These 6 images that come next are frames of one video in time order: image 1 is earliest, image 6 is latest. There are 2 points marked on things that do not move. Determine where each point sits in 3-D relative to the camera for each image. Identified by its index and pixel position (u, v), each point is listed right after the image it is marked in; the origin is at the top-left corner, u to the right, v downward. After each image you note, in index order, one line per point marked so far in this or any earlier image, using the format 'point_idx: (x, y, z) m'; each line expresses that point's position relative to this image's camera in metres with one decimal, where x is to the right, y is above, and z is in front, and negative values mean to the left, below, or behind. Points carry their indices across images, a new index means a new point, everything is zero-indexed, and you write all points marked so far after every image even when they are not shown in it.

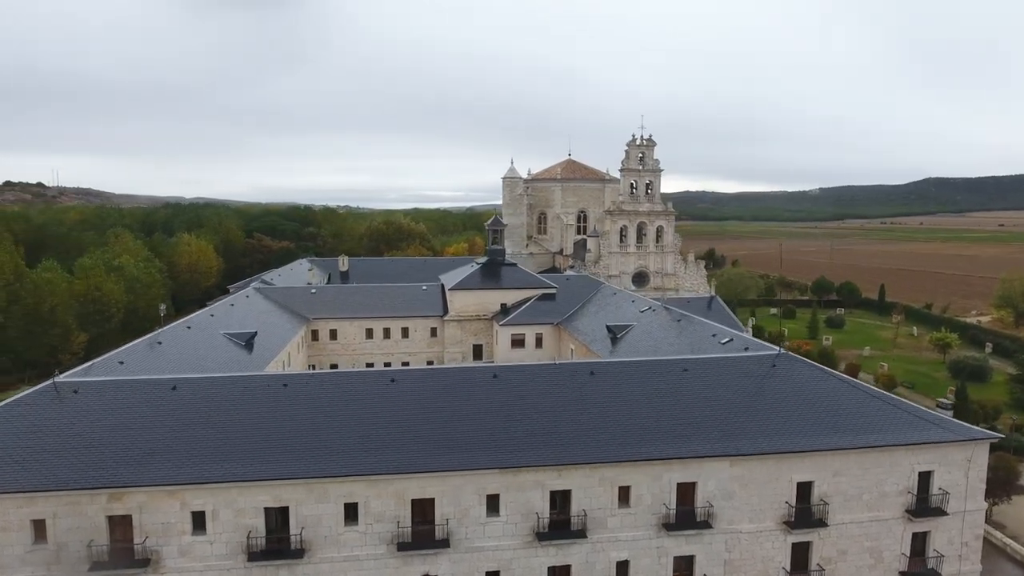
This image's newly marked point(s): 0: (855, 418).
0: (+9.1, -3.5, +18.1) m
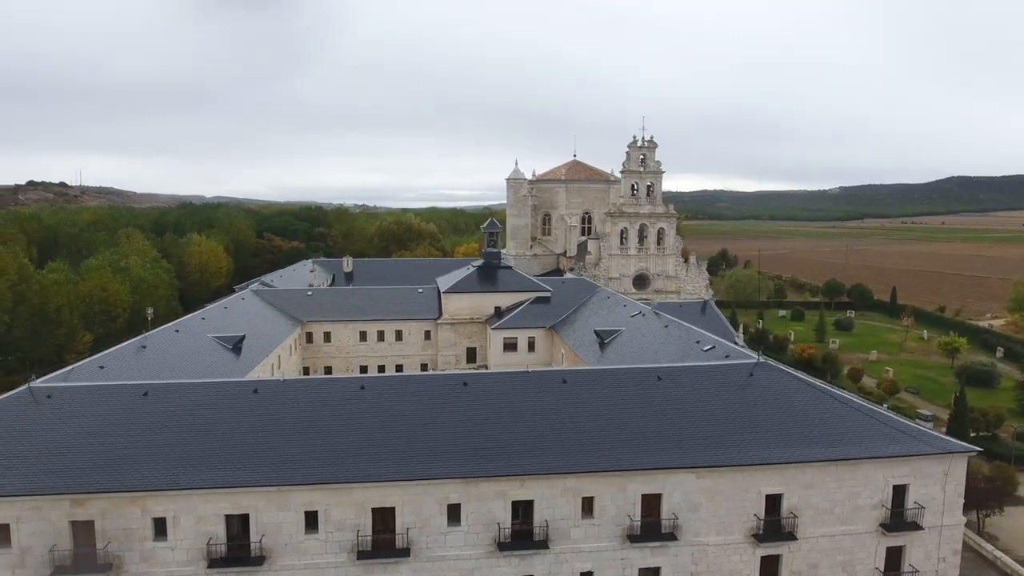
0: (+8.2, -3.7, +17.8) m
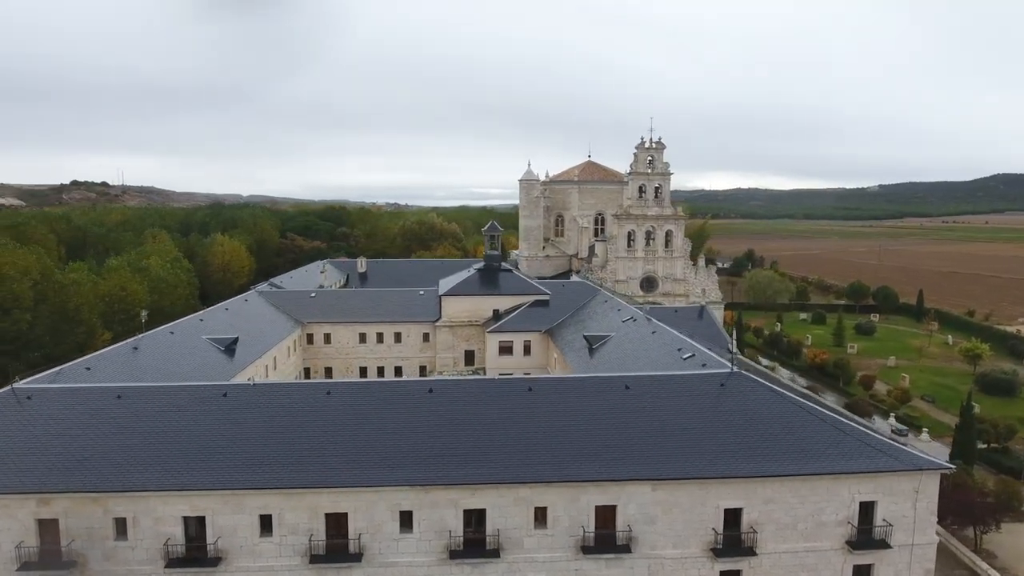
0: (+7.2, -4.0, +17.5) m
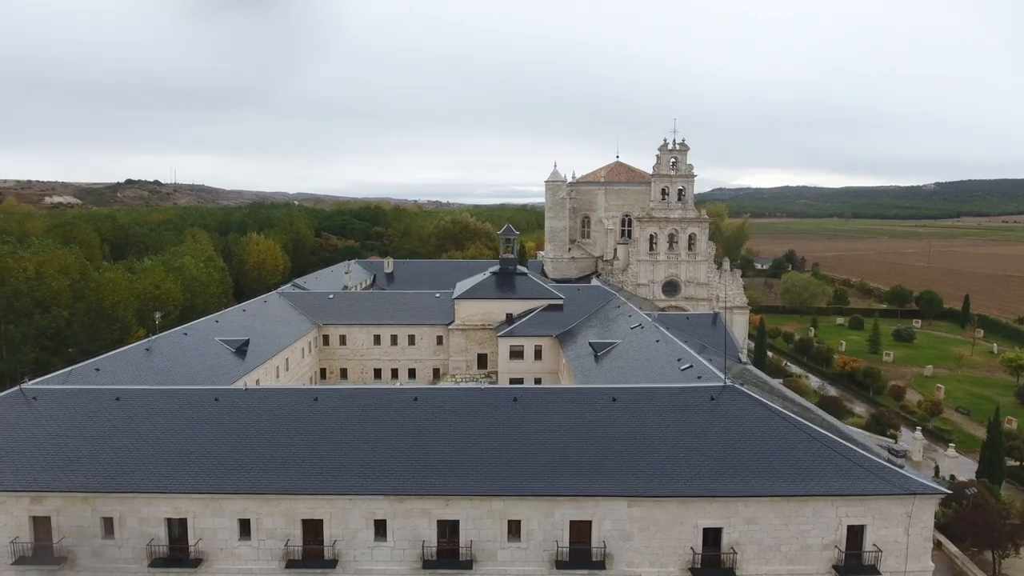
0: (+6.7, -4.4, +17.0) m
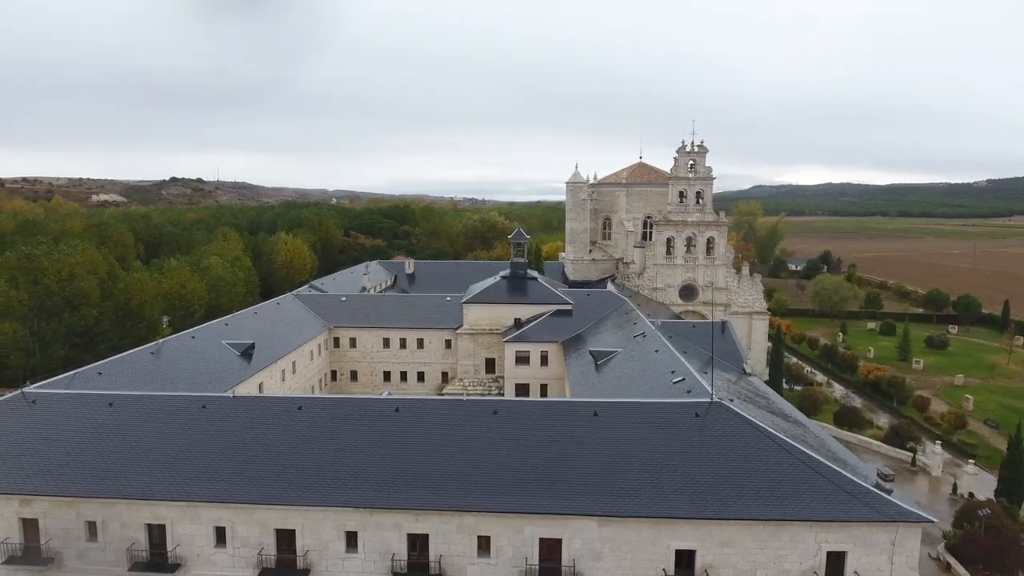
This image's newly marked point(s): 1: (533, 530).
0: (+6.0, -4.8, +16.5) m
1: (+0.5, -5.8, +16.2) m
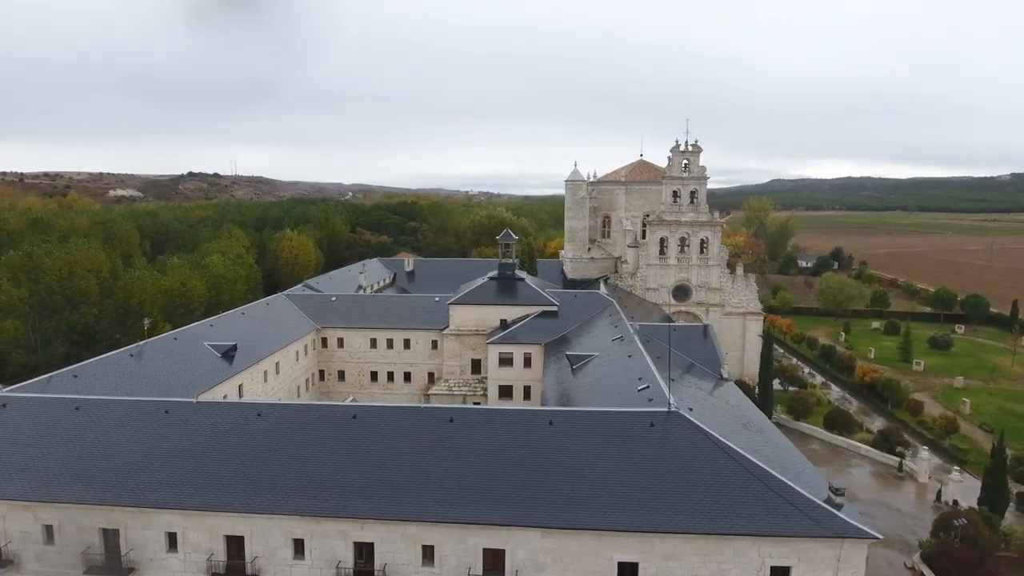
0: (+4.7, -5.0, +16.4) m
1: (-0.8, -6.0, +16.3) m
